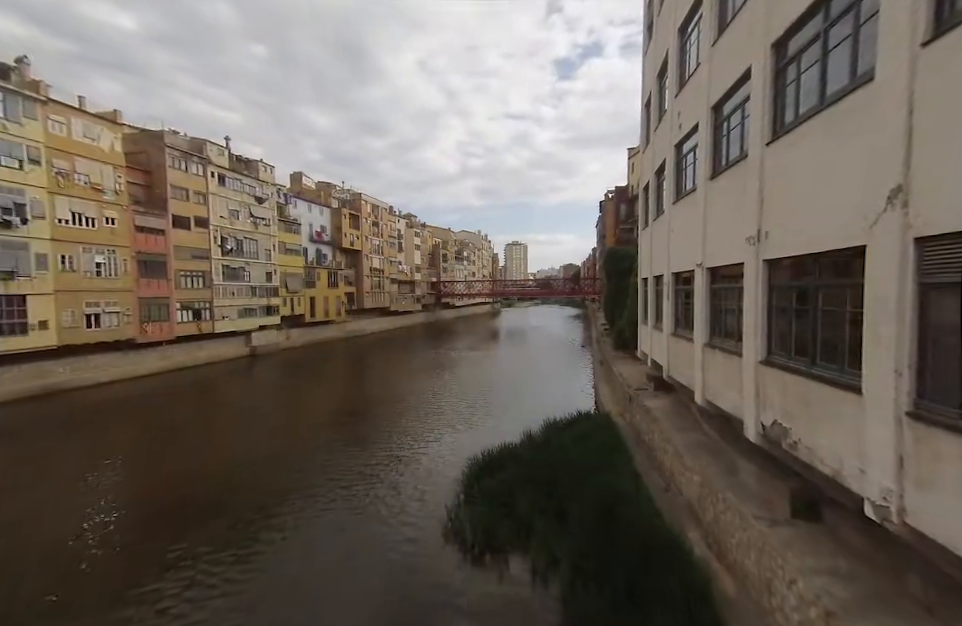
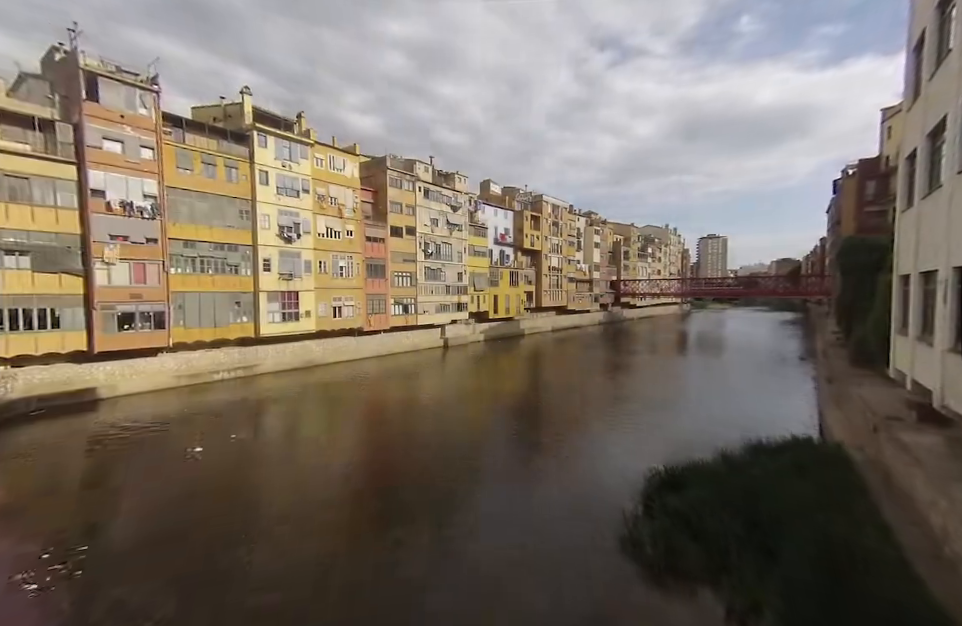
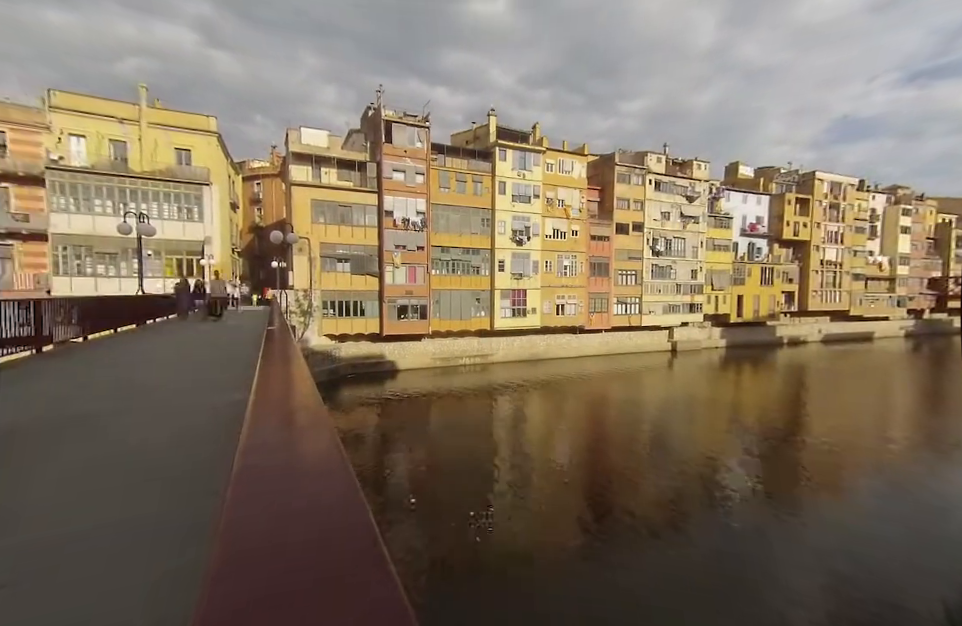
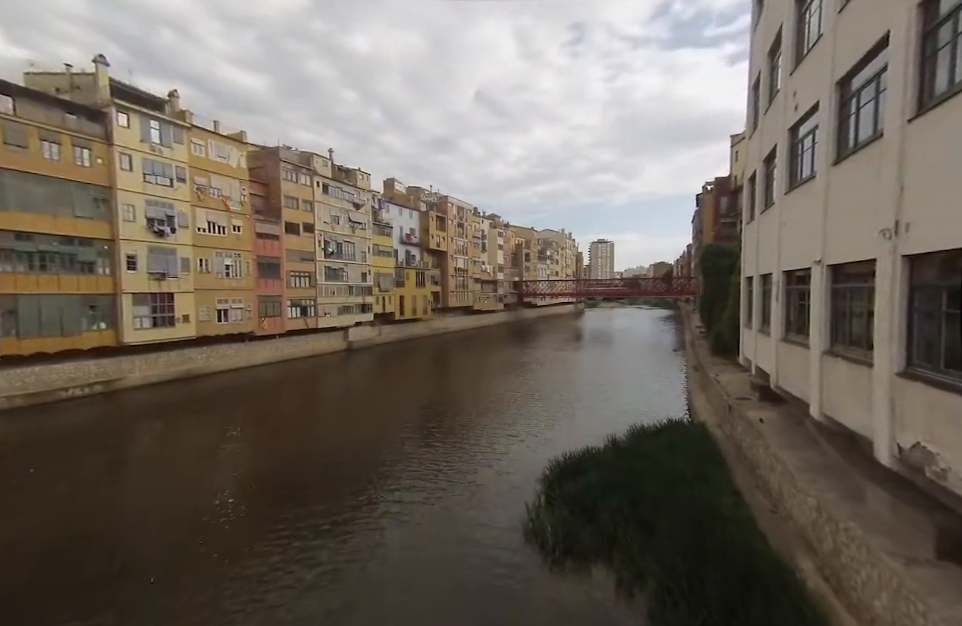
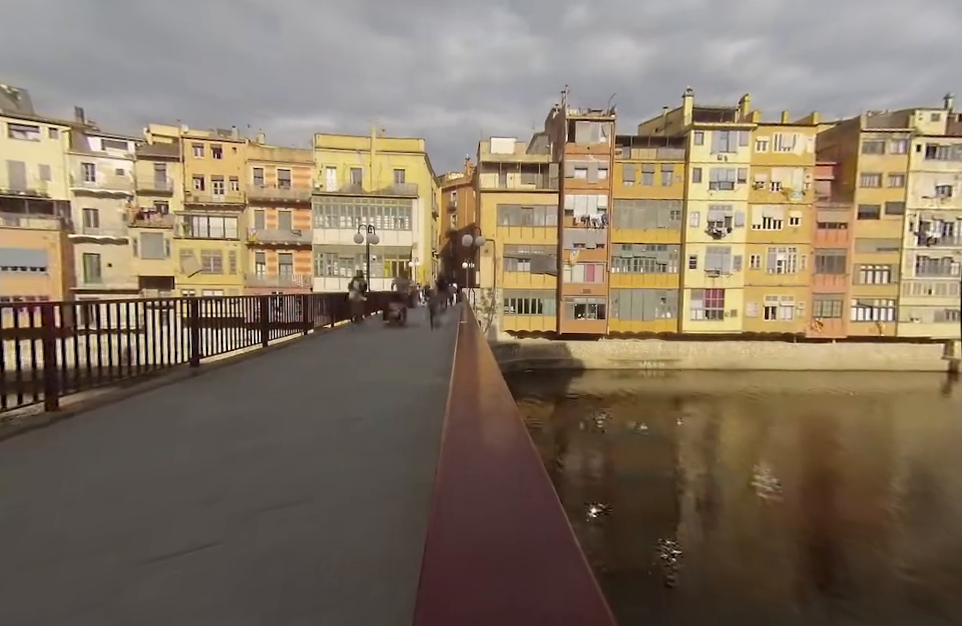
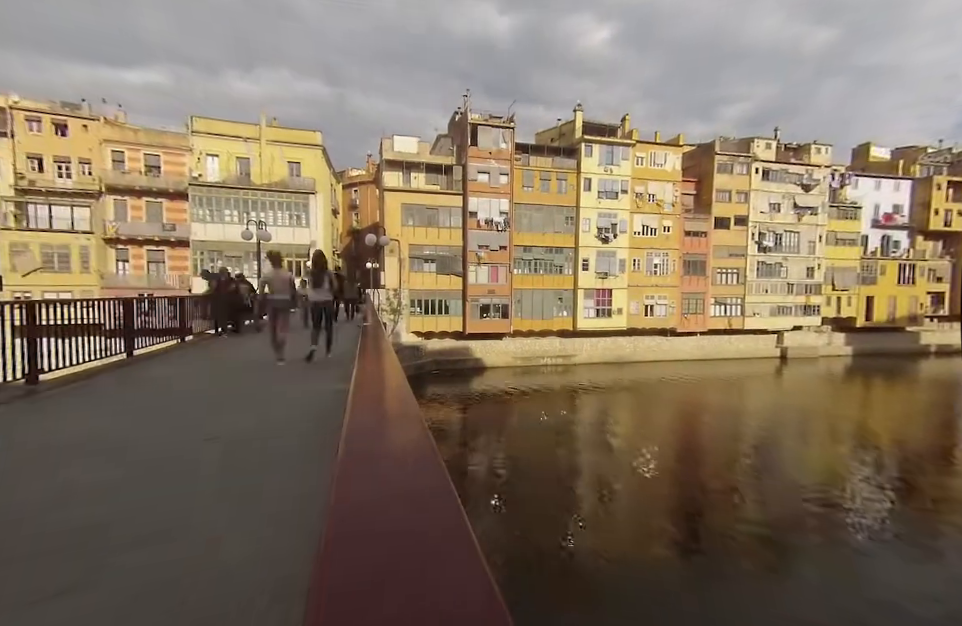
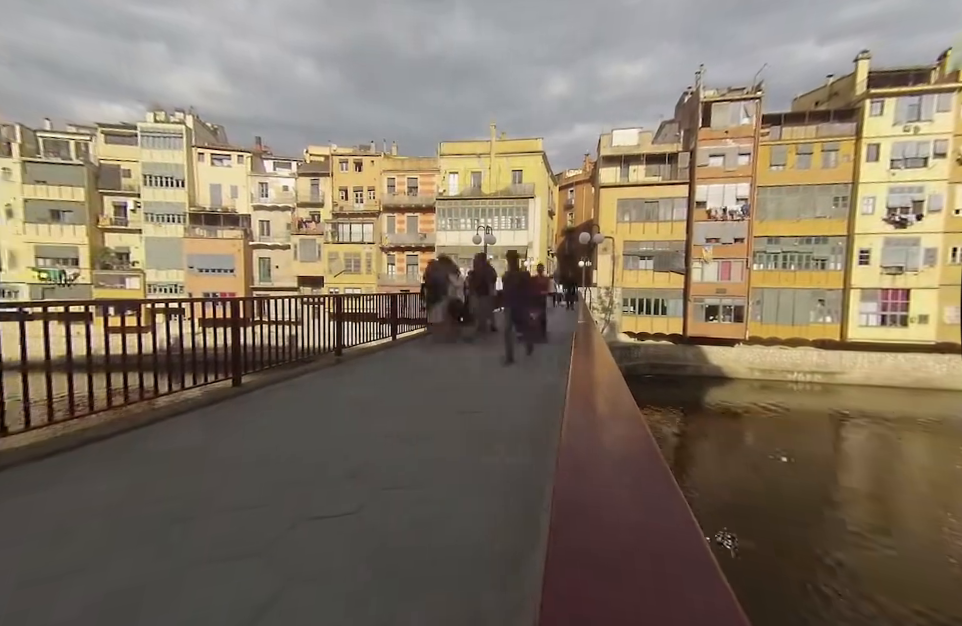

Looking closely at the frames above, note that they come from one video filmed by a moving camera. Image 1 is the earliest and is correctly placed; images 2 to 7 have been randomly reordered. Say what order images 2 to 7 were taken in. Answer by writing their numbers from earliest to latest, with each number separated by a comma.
4, 2, 3, 6, 5, 7
